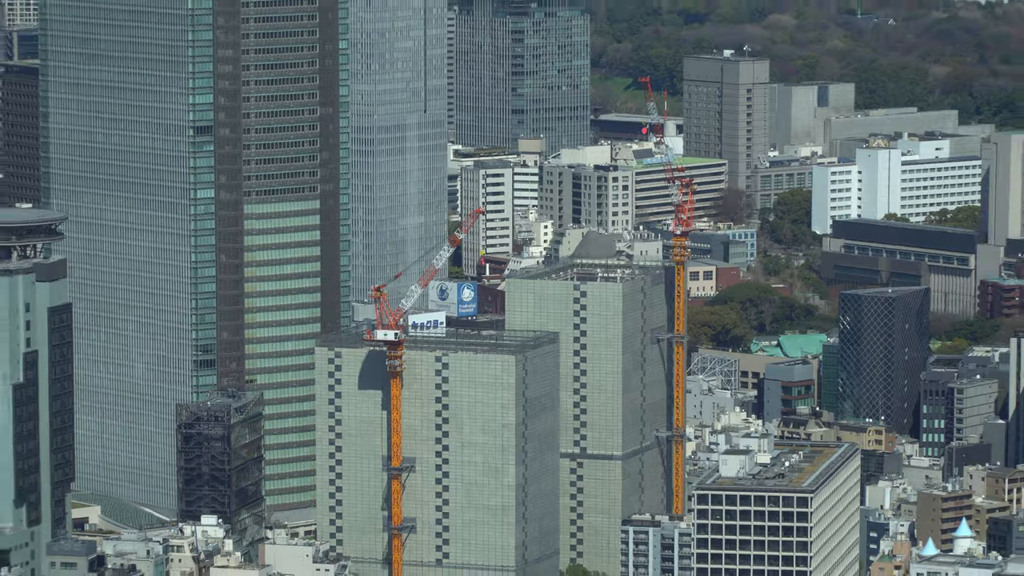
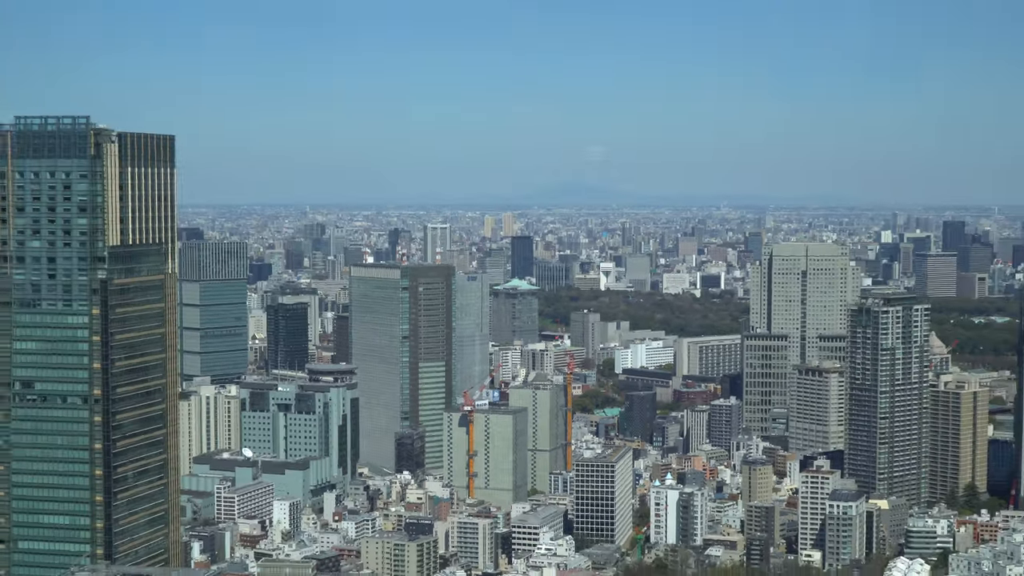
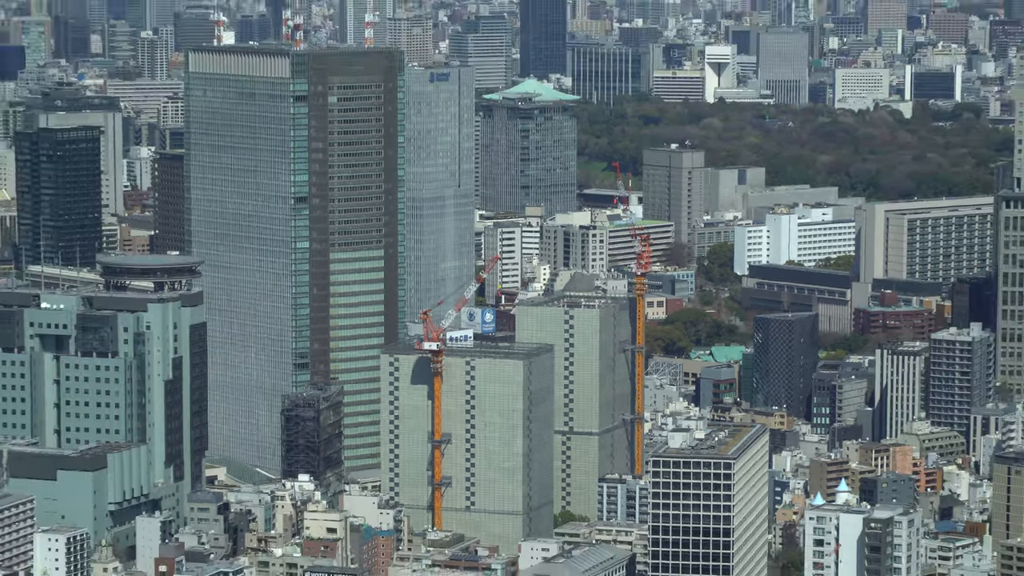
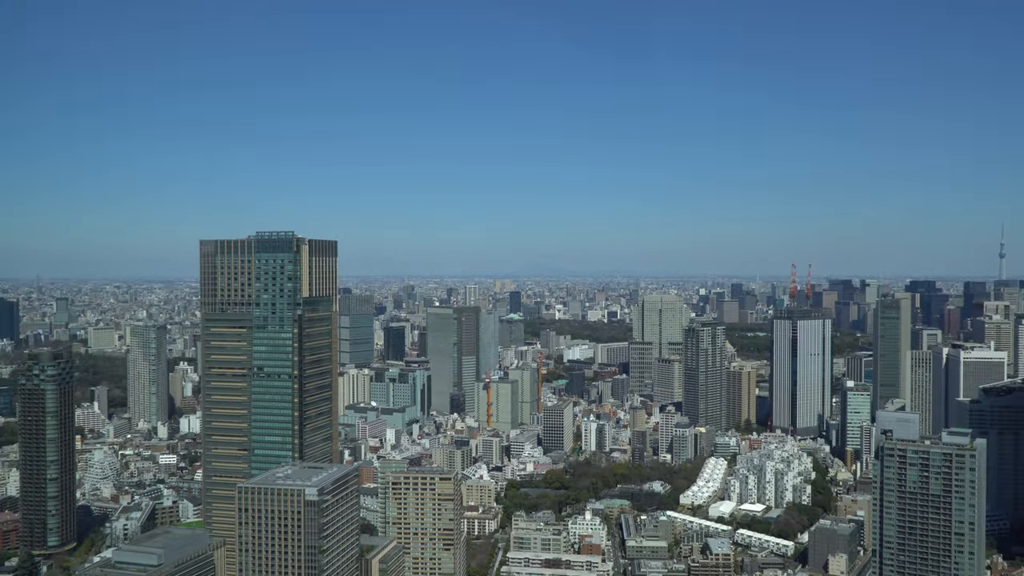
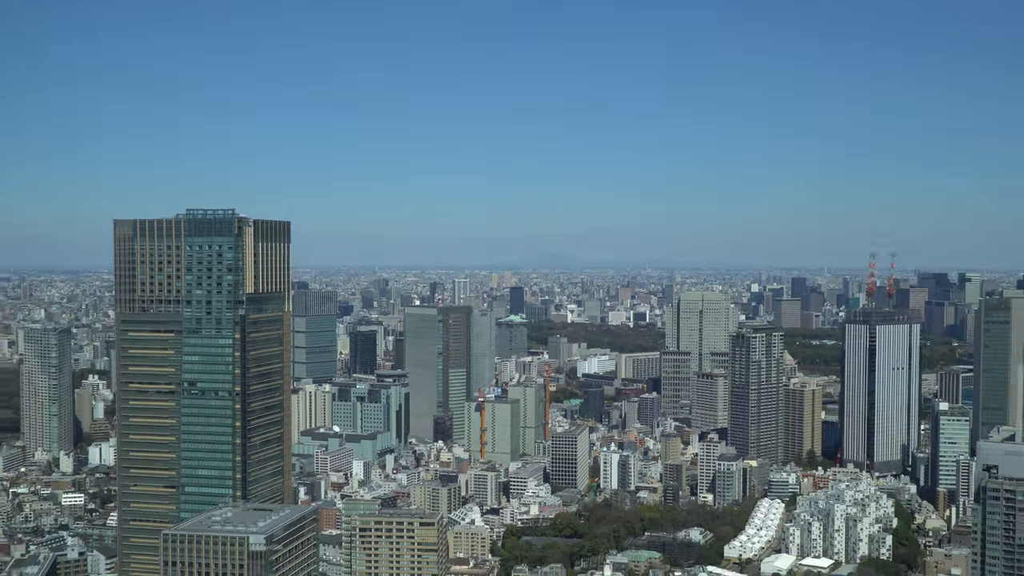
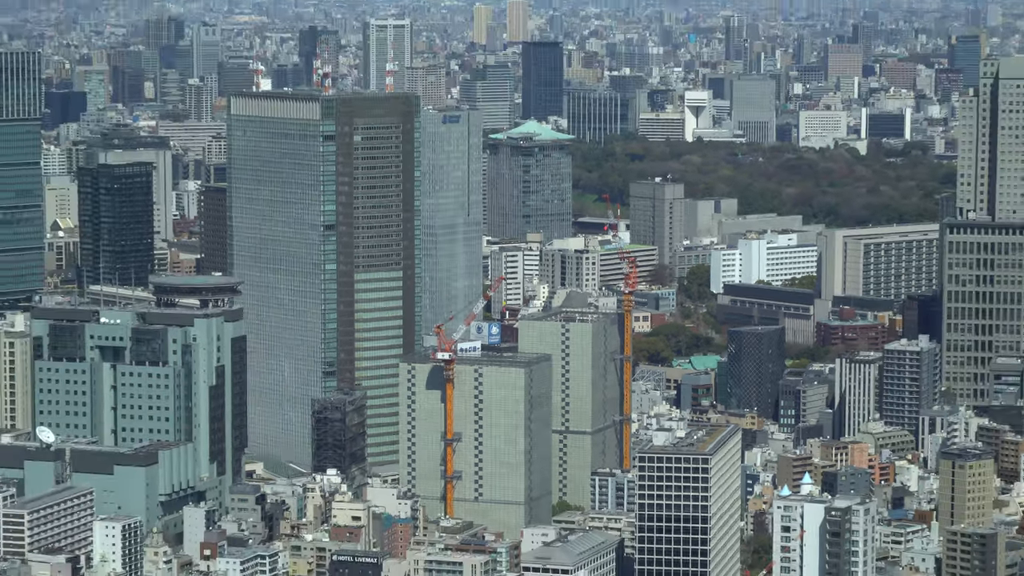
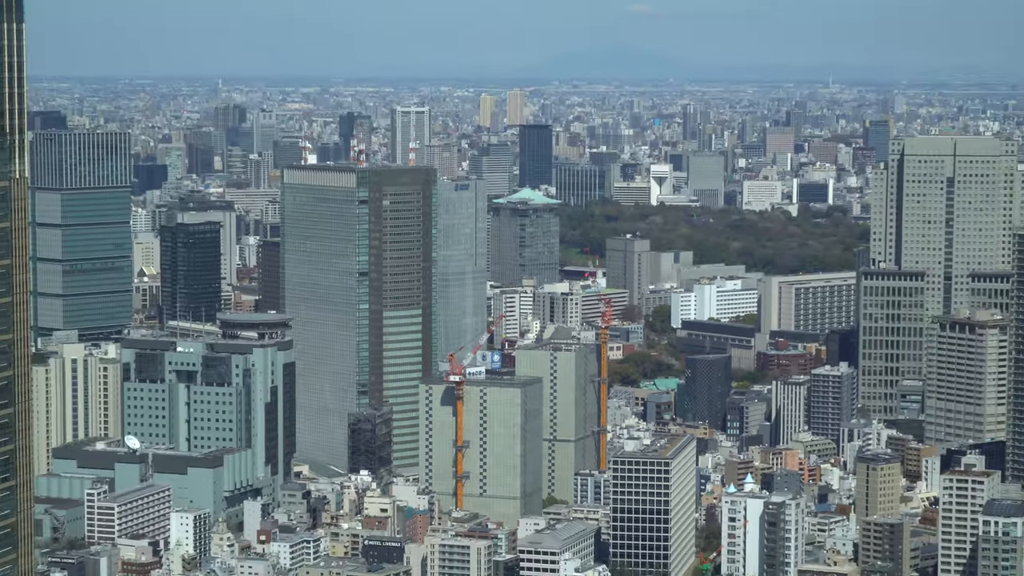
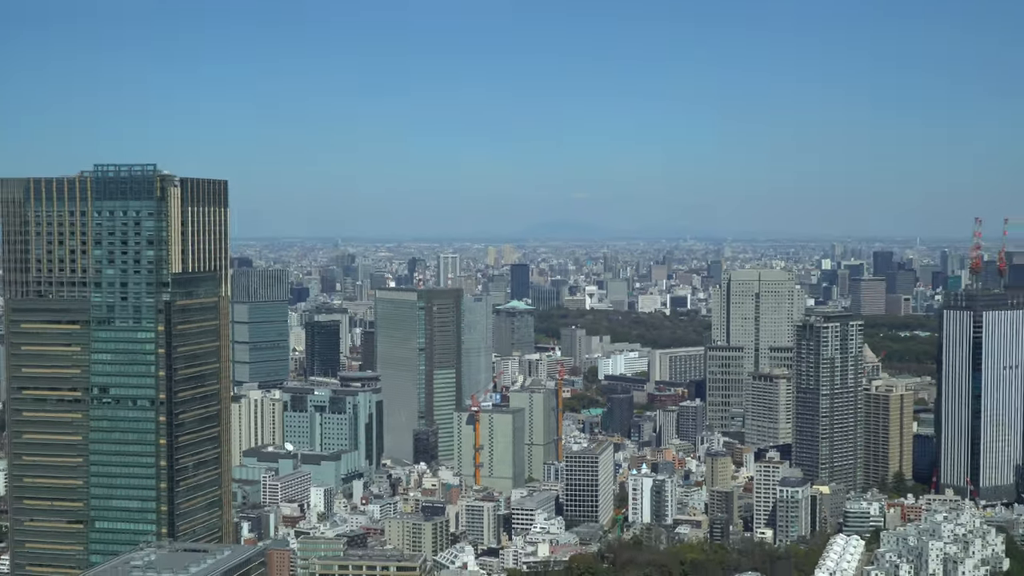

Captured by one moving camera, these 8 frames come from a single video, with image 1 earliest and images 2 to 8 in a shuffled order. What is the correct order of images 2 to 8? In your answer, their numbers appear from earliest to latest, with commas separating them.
3, 6, 7, 2, 8, 5, 4
